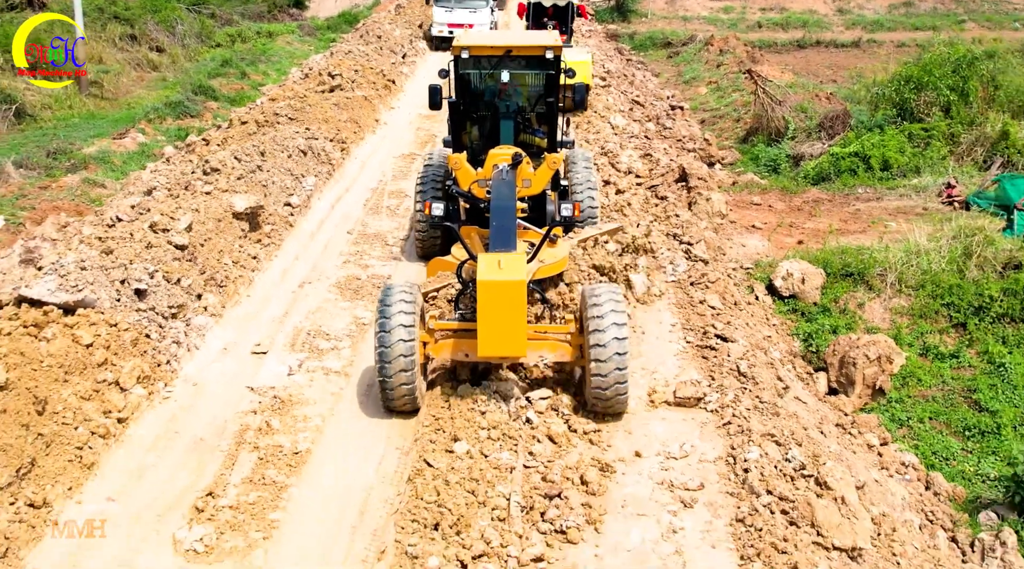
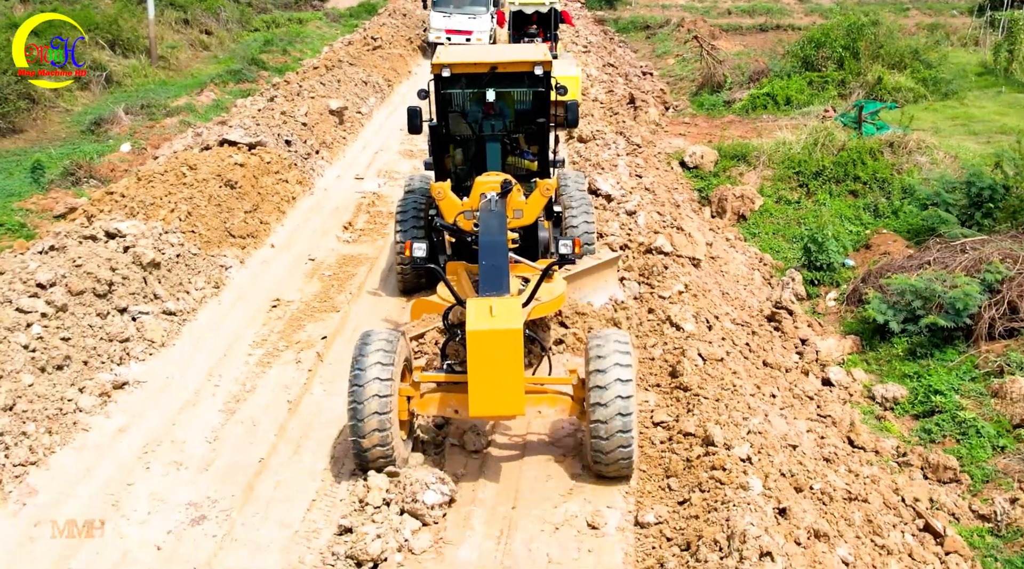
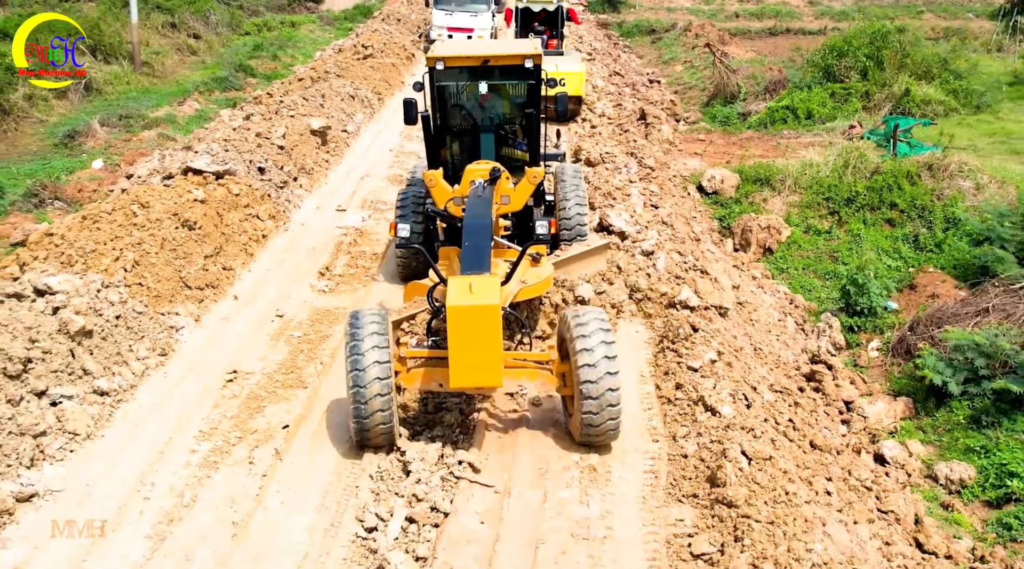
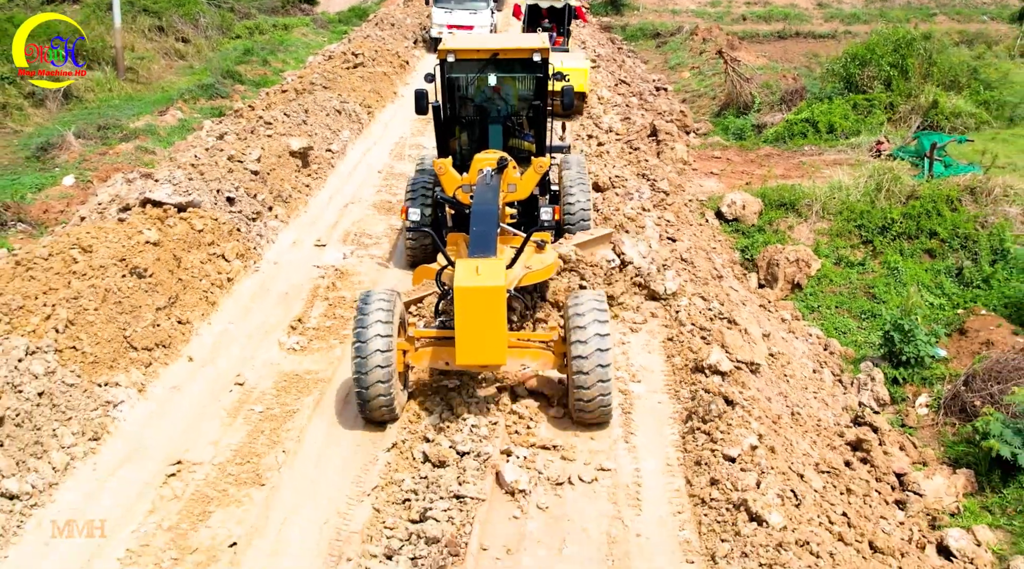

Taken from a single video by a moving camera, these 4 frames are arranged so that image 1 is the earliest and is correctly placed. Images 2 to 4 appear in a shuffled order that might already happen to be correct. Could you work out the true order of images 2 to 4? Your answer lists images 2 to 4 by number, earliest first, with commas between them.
4, 3, 2
